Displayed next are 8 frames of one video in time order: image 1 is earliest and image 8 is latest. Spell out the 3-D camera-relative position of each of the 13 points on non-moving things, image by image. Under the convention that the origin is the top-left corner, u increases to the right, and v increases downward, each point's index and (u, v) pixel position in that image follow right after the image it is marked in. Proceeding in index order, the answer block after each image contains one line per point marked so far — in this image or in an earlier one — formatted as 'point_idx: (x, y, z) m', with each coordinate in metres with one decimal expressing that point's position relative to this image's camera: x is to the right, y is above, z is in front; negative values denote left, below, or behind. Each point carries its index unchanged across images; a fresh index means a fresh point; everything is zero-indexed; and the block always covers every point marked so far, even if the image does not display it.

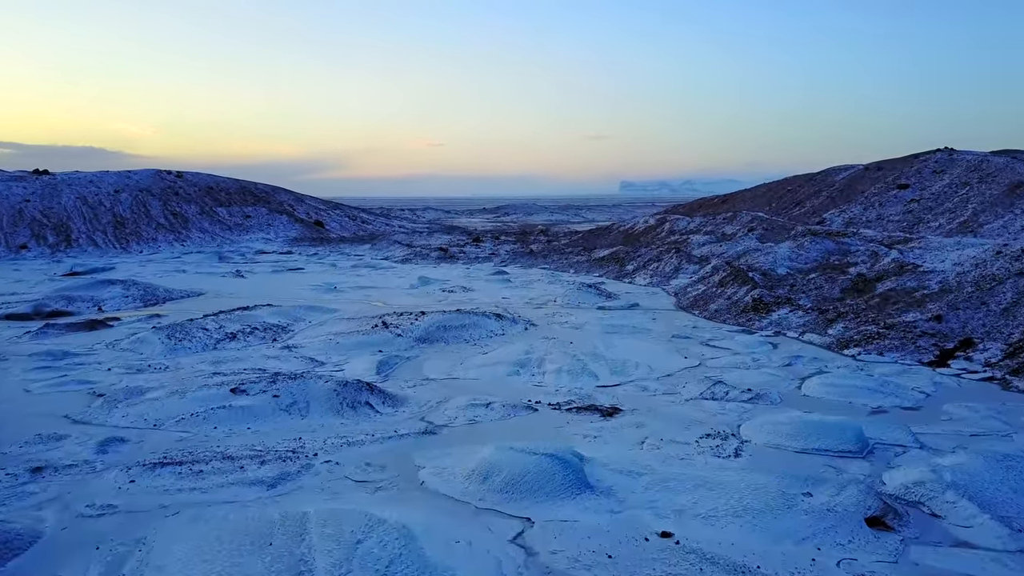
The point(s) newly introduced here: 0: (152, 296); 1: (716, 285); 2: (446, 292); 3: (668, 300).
0: (-7.5, -0.2, +16.8) m
1: (+4.0, +0.1, +15.9) m
2: (-1.5, -0.1, +18.0) m
3: (+3.1, -0.3, +16.3) m
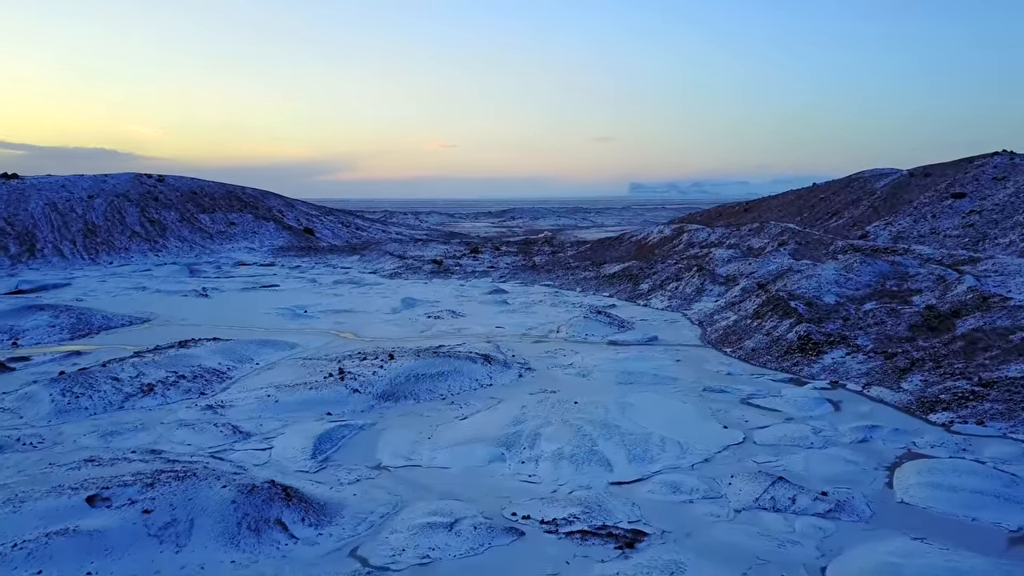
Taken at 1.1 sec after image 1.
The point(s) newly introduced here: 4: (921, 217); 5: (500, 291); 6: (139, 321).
0: (-7.6, -0.6, +14.4) m
1: (+3.9, -0.4, +13.3) m
2: (-1.6, -0.6, +15.5) m
3: (+3.0, -0.8, +13.7) m
4: (+9.0, +1.6, +17.7) m
5: (-0.3, -0.1, +19.8) m
6: (-7.0, -0.6, +15.3) m
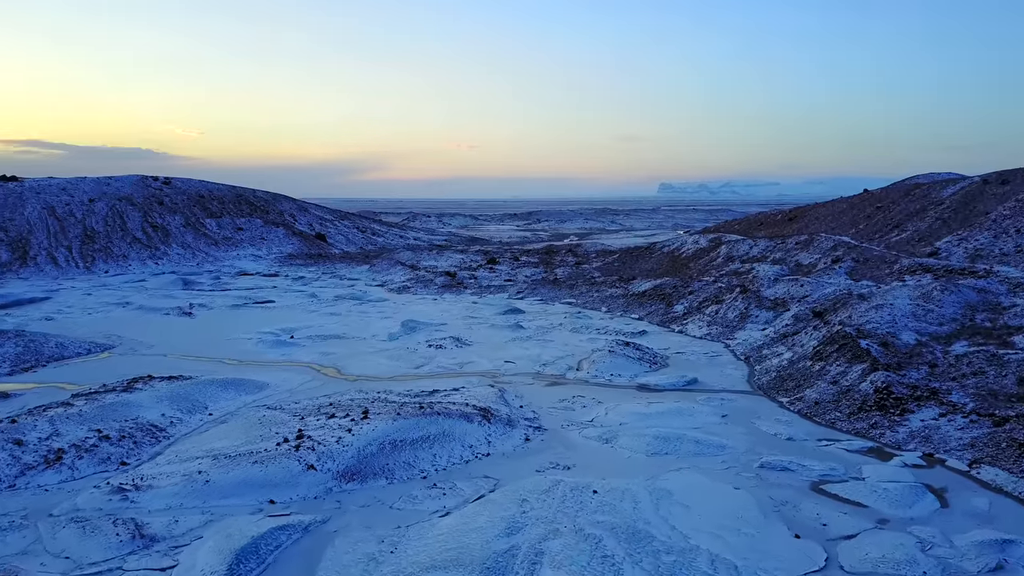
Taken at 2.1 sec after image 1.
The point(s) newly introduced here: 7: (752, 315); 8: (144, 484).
0: (-7.4, -1.0, +12.5) m
1: (+4.0, -0.9, +11.1) m
2: (-1.3, -1.0, +13.4) m
3: (+3.2, -1.2, +11.5) m
4: (+9.3, +1.1, +15.3) m
5: (+0.1, -0.5, +17.7) m
6: (-6.8, -1.0, +13.4) m
7: (+4.3, -0.5, +14.6) m
8: (-3.2, -1.7, +7.1) m
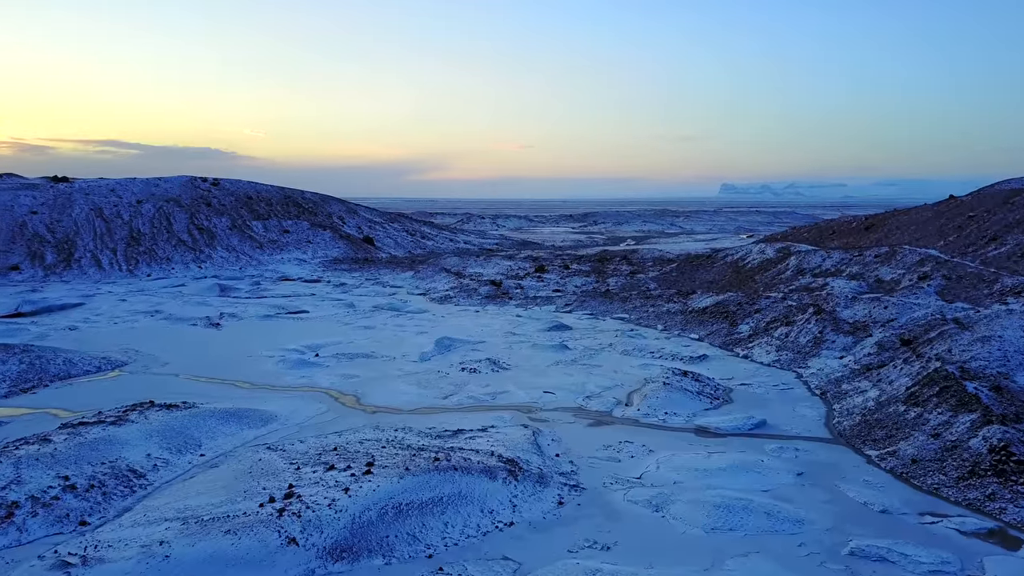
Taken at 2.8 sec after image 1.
0: (-6.8, -1.2, +11.6) m
1: (+4.5, -1.2, +9.4) m
2: (-0.7, -1.3, +12.1) m
3: (+3.7, -1.6, +9.9) m
4: (+10.0, +0.6, +13.3) m
5: (+1.0, -0.8, +16.3) m
6: (-6.2, -1.2, +12.5) m
7: (+5.0, -0.8, +12.9) m
8: (-3.0, -1.9, +5.9) m
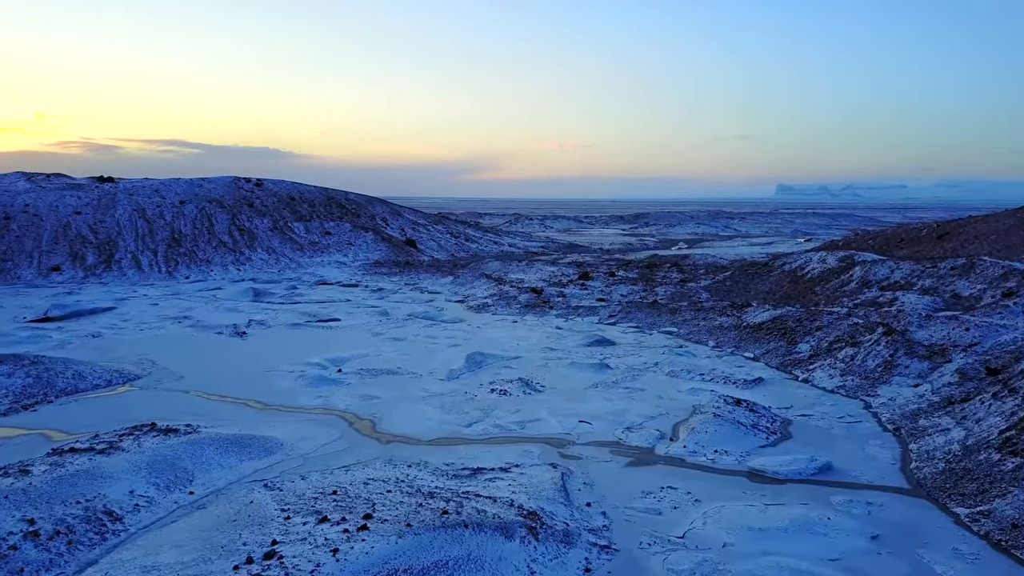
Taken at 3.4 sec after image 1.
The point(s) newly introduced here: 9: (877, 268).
0: (-6.4, -1.3, +11.0) m
1: (+4.8, -1.5, +8.1) m
2: (-0.2, -1.5, +11.1) m
3: (+4.0, -1.8, +8.6) m
4: (+10.6, +0.3, +11.6) m
5: (+1.7, -1.0, +15.2) m
6: (-5.7, -1.3, +11.8) m
7: (+5.6, -1.1, +11.6) m
8: (-3.0, -2.1, +5.1) m
9: (+7.8, +0.4, +17.4) m
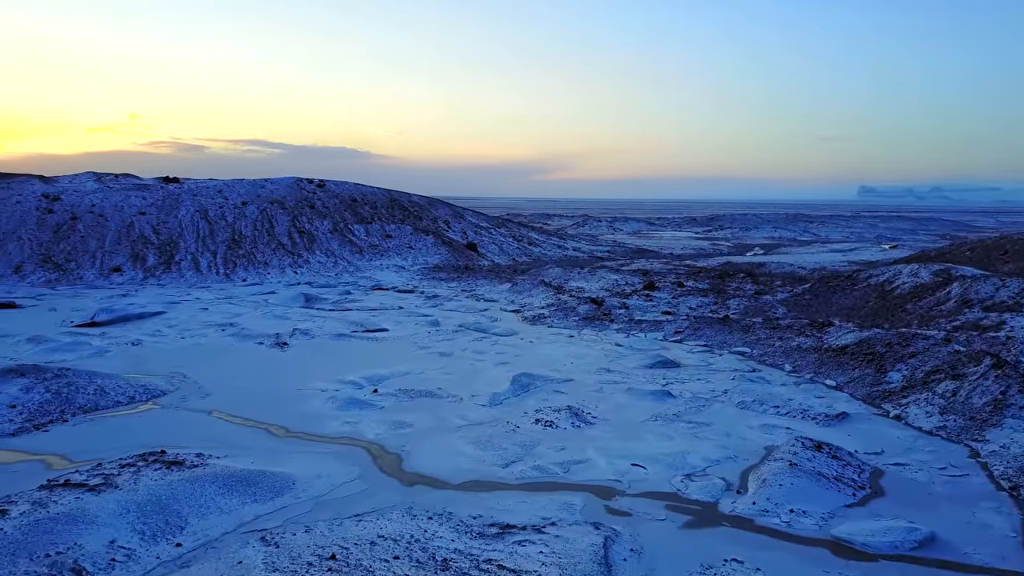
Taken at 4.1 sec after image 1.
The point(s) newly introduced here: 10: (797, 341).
0: (-5.8, -1.5, +10.4) m
1: (+5.1, -1.8, +6.5) m
2: (+0.3, -1.7, +10.0) m
3: (+4.3, -2.1, +7.1) m
4: (+11.2, -0.1, +9.5) m
5: (+2.7, -1.3, +13.8) m
6: (-5.0, -1.5, +11.1) m
7: (+6.1, -1.4, +9.9) m
8: (-2.9, -2.3, +4.2) m
9: (+8.9, +0.1, +15.5) m
10: (+5.2, -1.0, +14.9) m
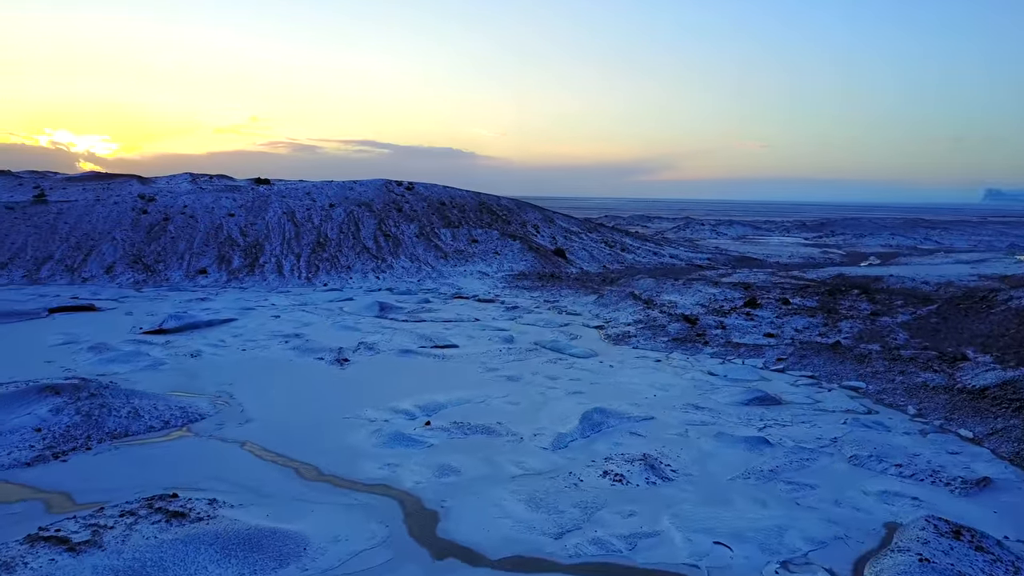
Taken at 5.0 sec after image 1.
0: (-5.0, -1.7, +9.6) m
1: (+5.2, -2.2, +4.4) m
2: (+1.0, -2.0, +8.5) m
3: (+4.6, -2.5, +5.1) m
4: (+11.7, -0.6, +6.7) m
5: (+3.8, -1.7, +12.0) m
6: (-4.2, -1.7, +10.3) m
7: (+6.8, -1.9, +7.7) m
8: (-3.0, -2.5, +3.1) m
9: (+10.2, -0.5, +12.9) m
10: (+6.5, -1.4, +12.7) m
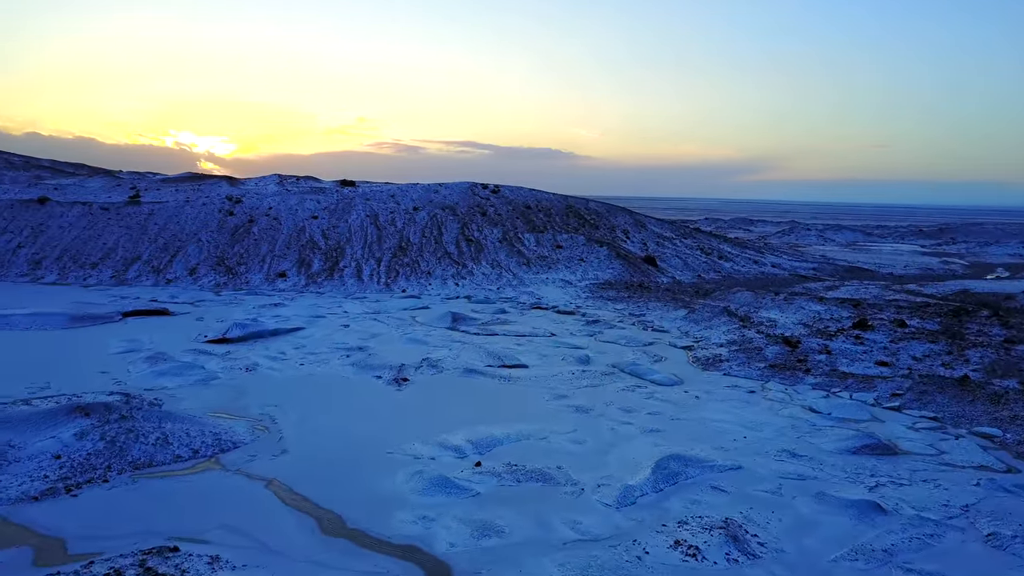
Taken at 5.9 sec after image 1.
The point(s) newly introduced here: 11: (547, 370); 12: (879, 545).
0: (-4.4, -1.8, +8.9) m
1: (+5.2, -2.6, +2.5) m
2: (+1.4, -2.3, +7.0) m
3: (+4.6, -2.9, +3.3) m
4: (+11.9, -1.2, +4.0) m
5: (+4.6, -2.0, +10.2) m
6: (-3.5, -1.9, +9.4) m
7: (+7.1, -2.3, +5.6) m
8: (-3.1, -2.7, +2.2) m
9: (+11.2, -1.0, +10.3) m
10: (+7.4, -1.8, +10.6) m
11: (+0.6, -1.5, +14.3) m
12: (+3.4, -2.3, +7.5) m
